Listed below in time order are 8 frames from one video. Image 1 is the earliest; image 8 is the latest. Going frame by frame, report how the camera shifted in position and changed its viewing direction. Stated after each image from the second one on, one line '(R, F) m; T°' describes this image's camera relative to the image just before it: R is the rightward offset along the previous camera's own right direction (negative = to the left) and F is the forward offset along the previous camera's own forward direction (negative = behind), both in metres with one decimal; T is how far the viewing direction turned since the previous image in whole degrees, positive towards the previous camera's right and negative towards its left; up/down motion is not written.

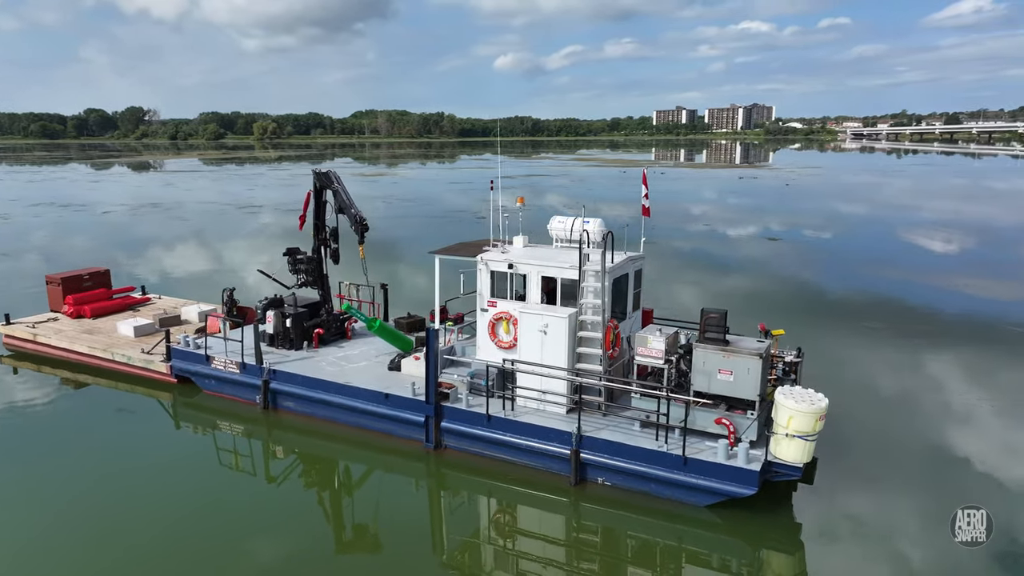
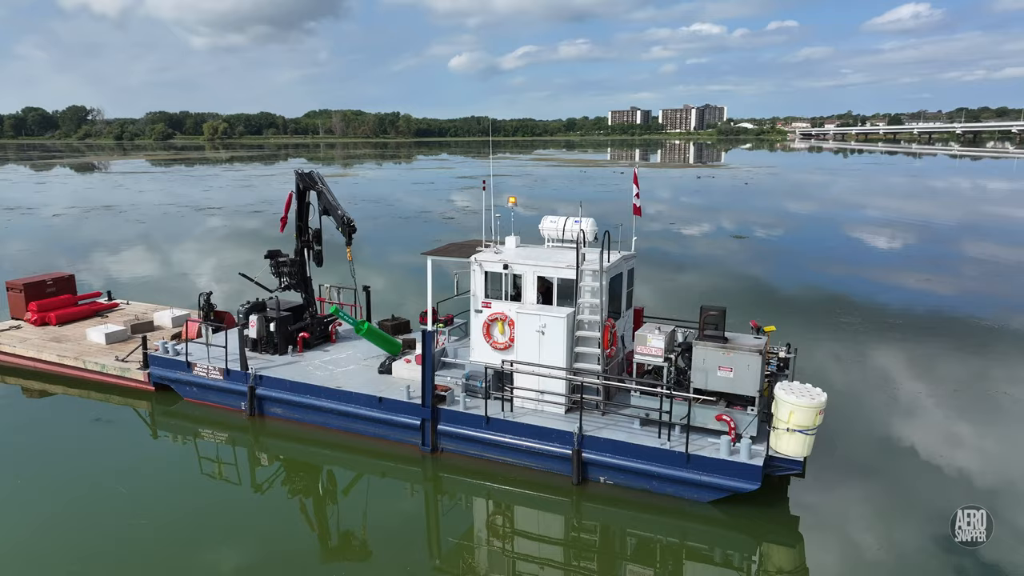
(-0.5, +0.1) m; +3°
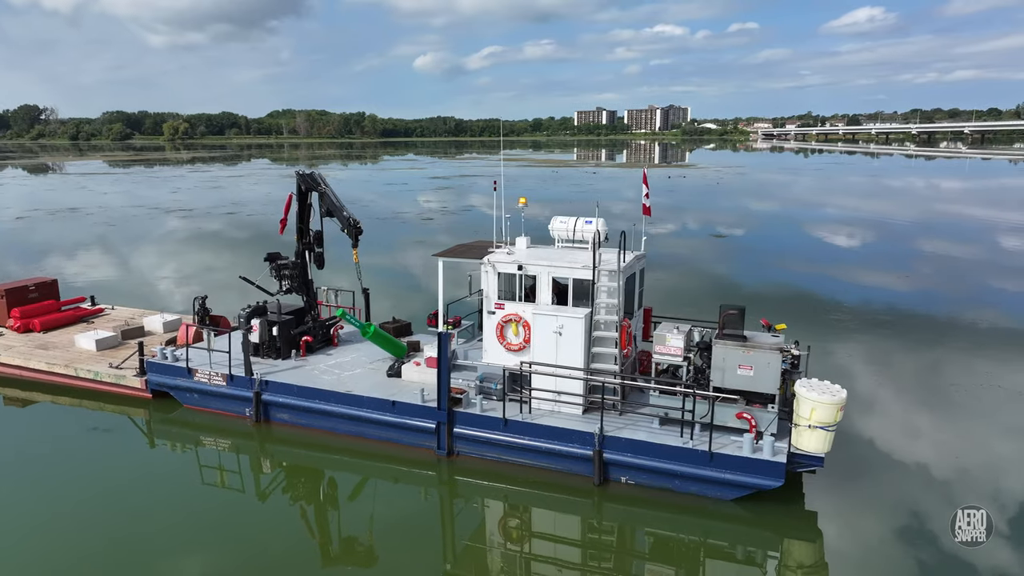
(-0.7, +0.1) m; +2°
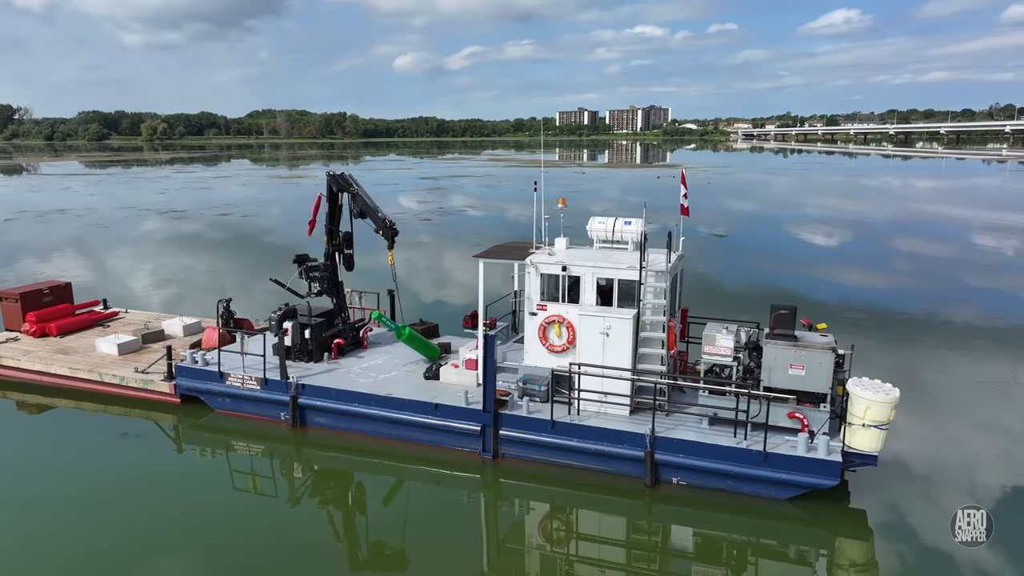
(-1.0, +0.1) m; +1°
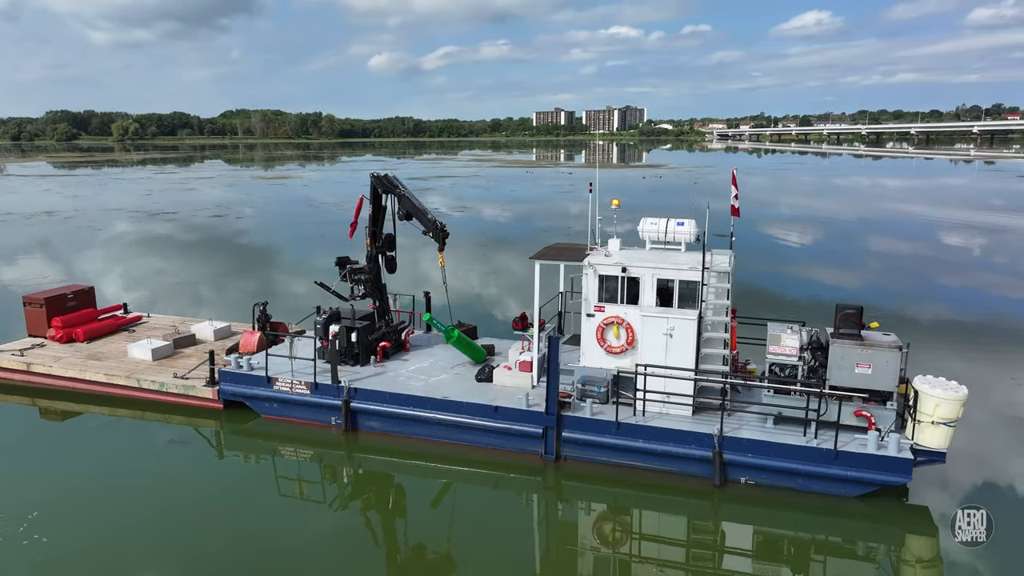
(-1.3, 0.0) m; +1°
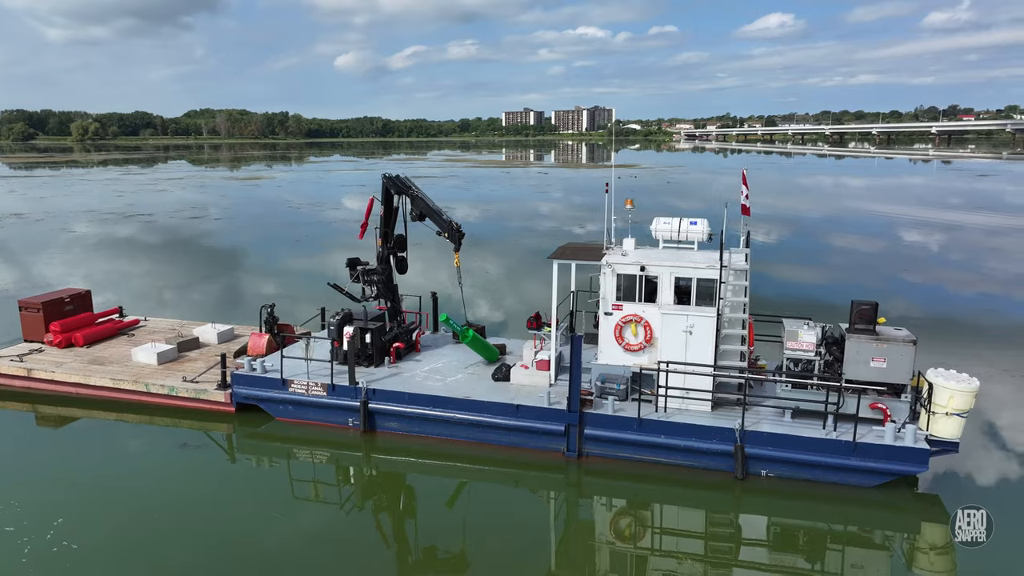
(-0.7, -0.1) m; +2°
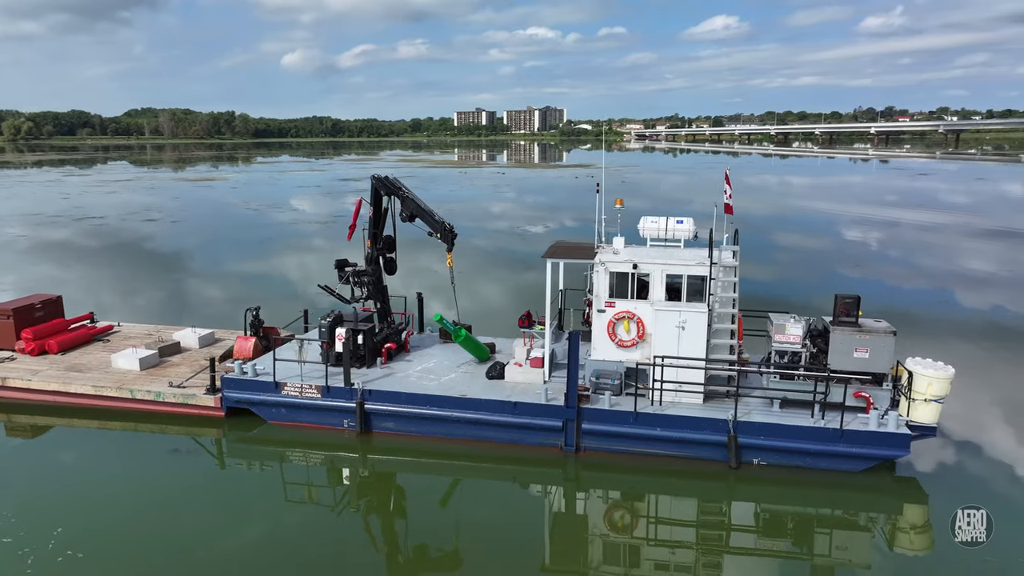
(-0.6, -0.1) m; +3°
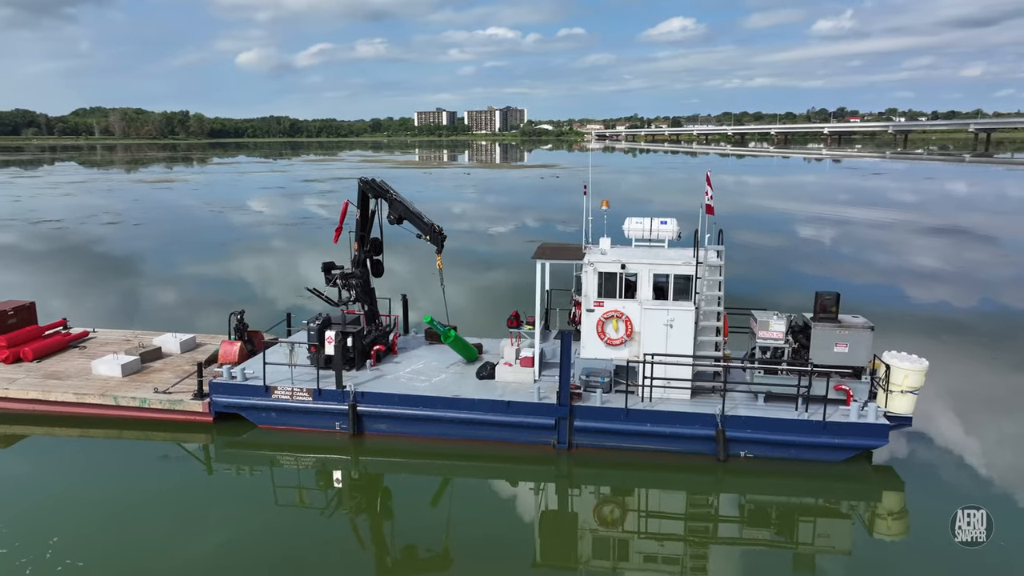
(-0.4, -0.1) m; +3°
